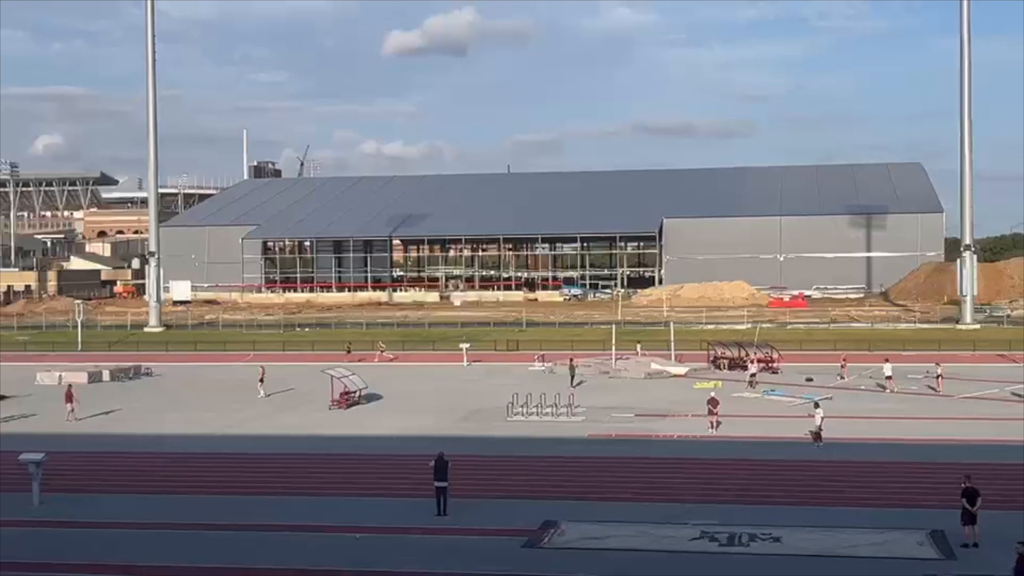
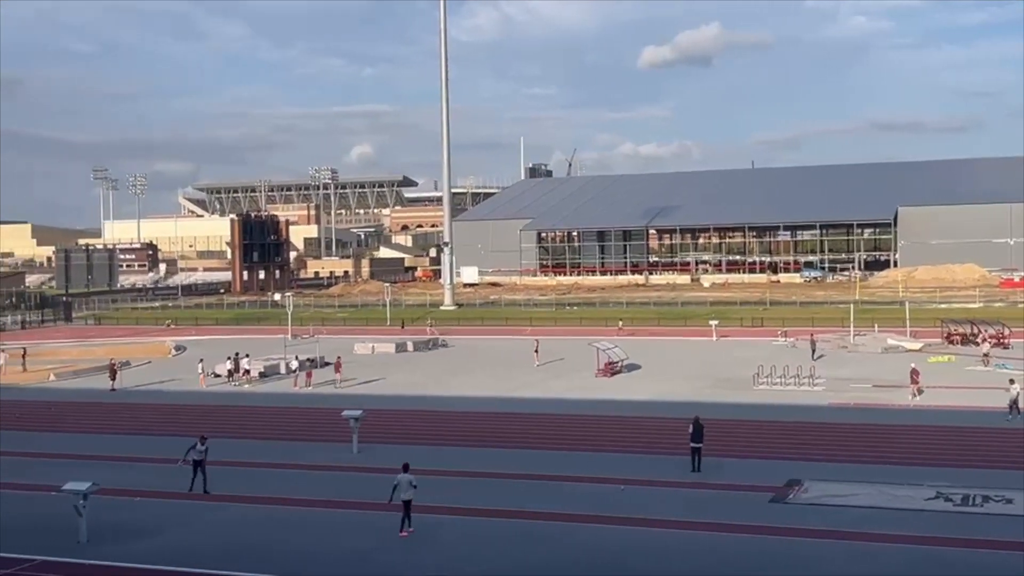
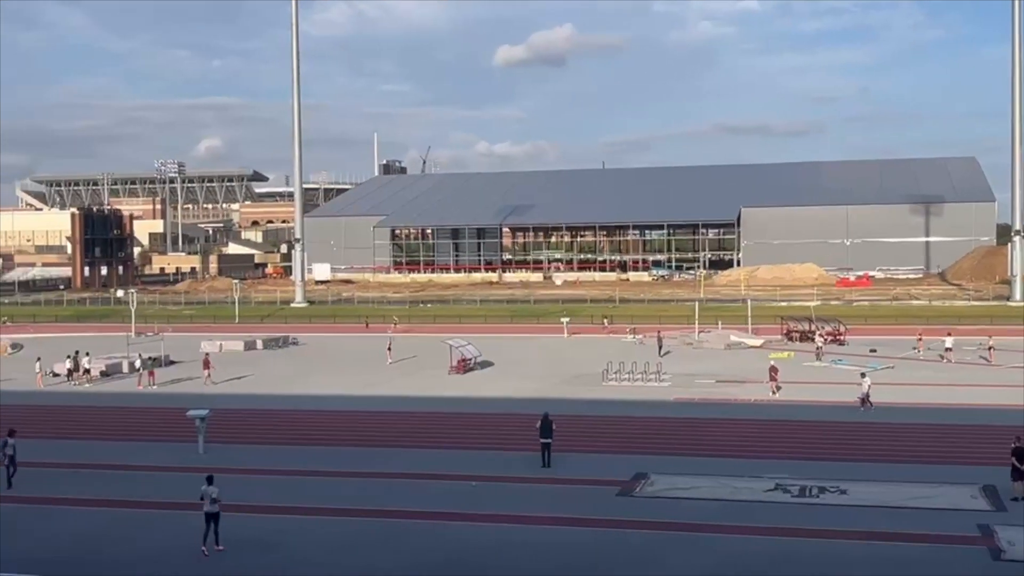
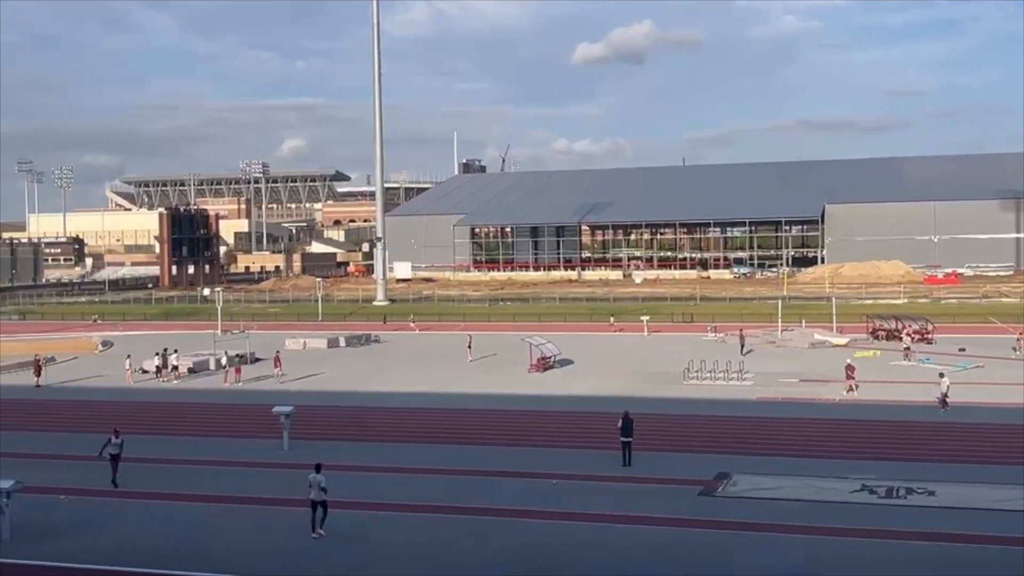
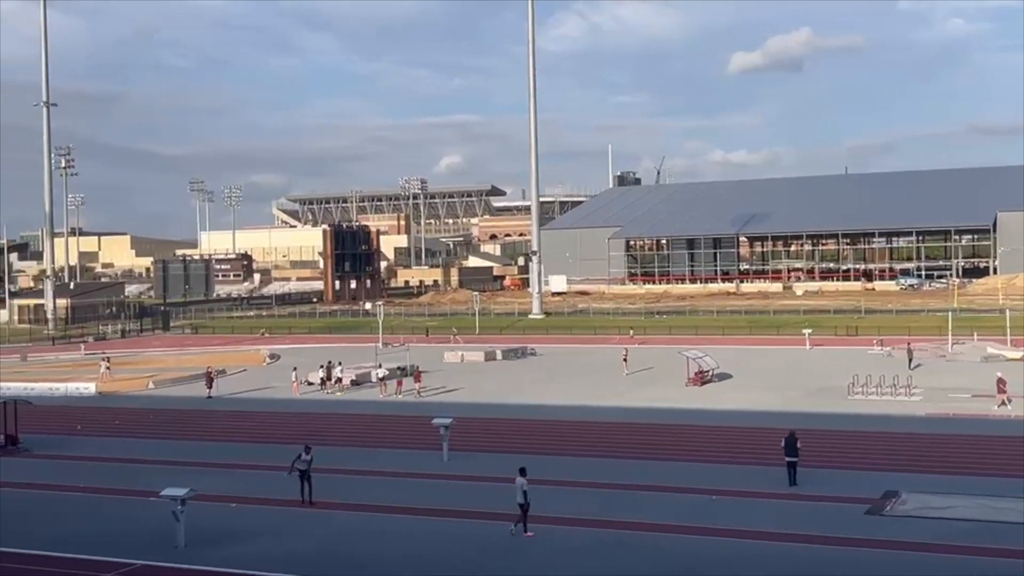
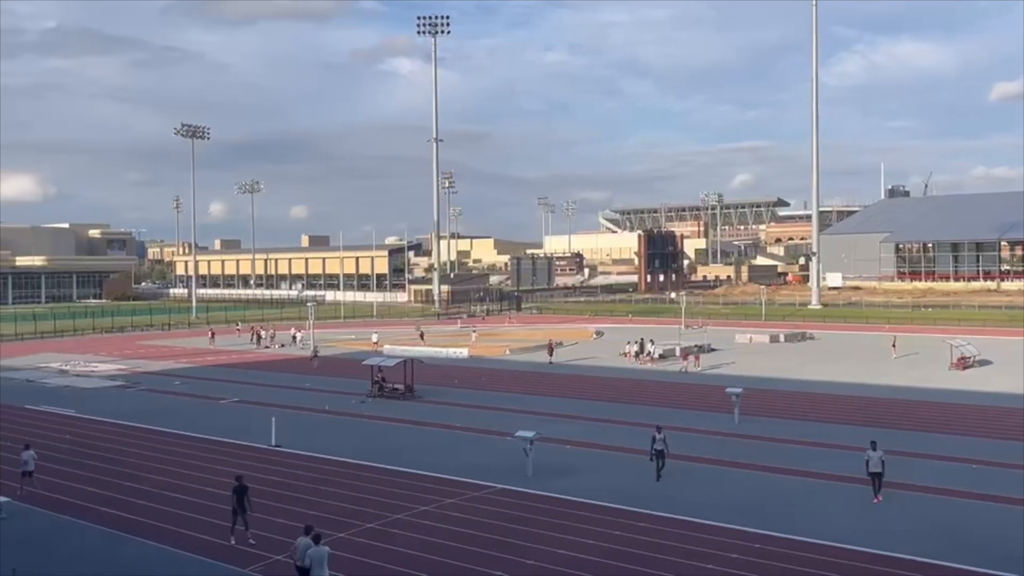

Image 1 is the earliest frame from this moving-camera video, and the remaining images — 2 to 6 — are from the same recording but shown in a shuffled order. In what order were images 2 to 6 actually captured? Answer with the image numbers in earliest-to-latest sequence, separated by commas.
3, 4, 2, 5, 6
